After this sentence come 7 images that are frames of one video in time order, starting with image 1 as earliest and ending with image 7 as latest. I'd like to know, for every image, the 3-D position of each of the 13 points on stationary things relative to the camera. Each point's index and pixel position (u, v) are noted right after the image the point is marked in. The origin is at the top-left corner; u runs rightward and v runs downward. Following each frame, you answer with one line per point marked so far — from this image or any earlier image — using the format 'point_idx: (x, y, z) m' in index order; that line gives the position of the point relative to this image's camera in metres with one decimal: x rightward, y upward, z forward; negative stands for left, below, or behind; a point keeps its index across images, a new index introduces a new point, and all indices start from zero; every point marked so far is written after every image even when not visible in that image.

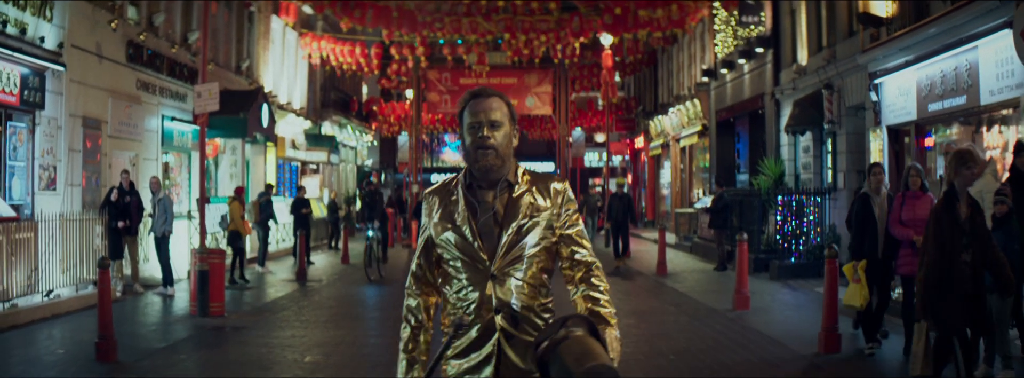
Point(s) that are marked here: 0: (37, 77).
0: (-7.0, +1.6, +13.3) m
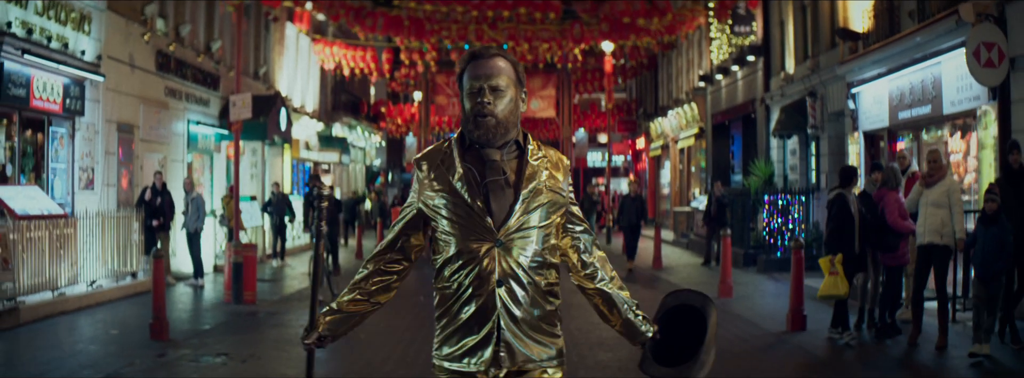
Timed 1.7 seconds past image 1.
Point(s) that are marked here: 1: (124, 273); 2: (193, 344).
0: (-7.0, +1.6, +14.5) m
1: (-6.1, -1.3, +14.4) m
2: (-3.2, -1.6, +9.1) m
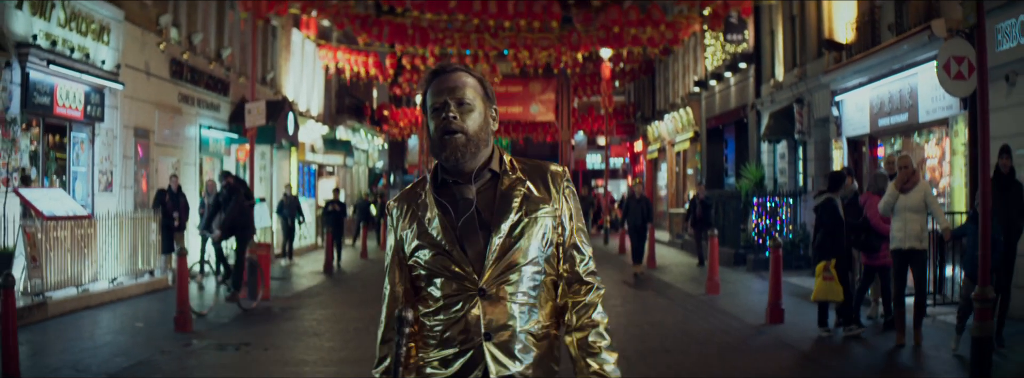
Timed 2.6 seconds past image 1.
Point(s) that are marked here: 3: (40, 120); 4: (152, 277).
0: (-7.0, +1.6, +15.3) m
1: (-6.2, -1.4, +15.2) m
2: (-3.2, -1.6, +9.8) m
3: (-7.2, +1.0, +13.8) m
4: (-6.1, -1.5, +15.5) m
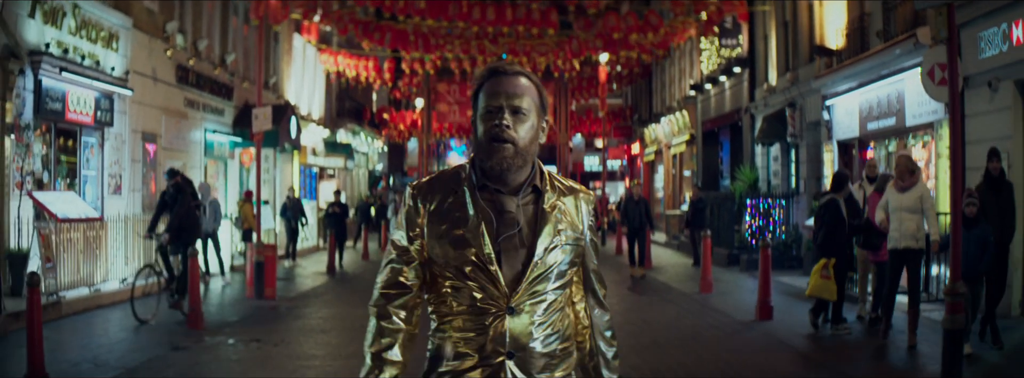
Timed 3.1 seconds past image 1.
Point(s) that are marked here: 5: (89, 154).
0: (-7.0, +1.5, +15.7) m
1: (-6.2, -1.4, +15.6) m
2: (-3.2, -1.6, +10.3) m
3: (-7.2, +1.0, +14.2) m
4: (-6.1, -1.6, +15.9) m
5: (-7.2, +0.6, +15.4) m
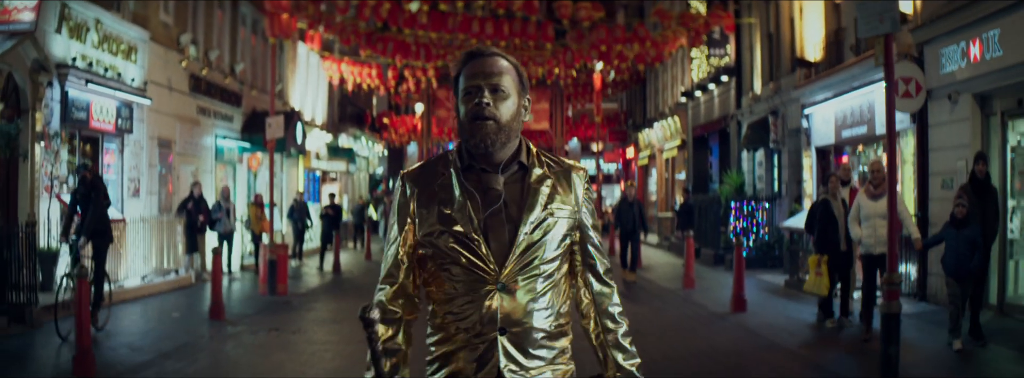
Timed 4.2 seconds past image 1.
0: (-7.1, +1.5, +16.7) m
1: (-6.3, -1.5, +16.6) m
2: (-3.3, -1.7, +11.2) m
3: (-7.3, +0.9, +15.2) m
4: (-6.2, -1.6, +16.9) m
5: (-7.3, +0.5, +16.4) m
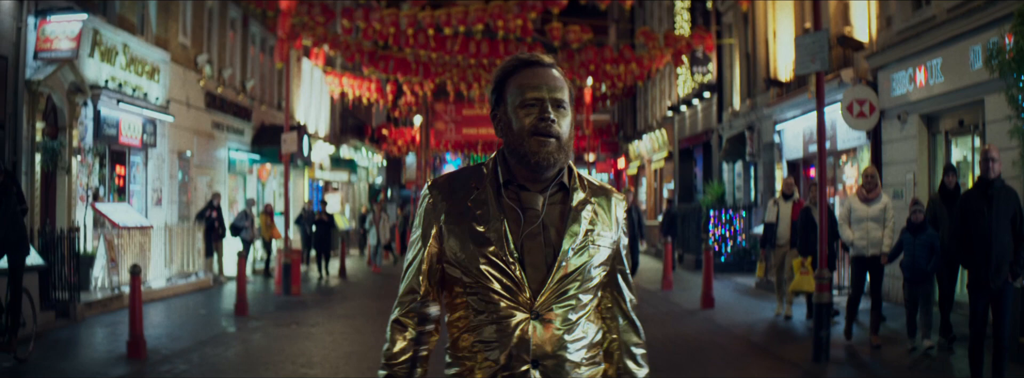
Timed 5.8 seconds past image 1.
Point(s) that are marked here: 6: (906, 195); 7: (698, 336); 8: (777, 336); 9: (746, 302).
0: (-7.2, +1.3, +18.1) m
1: (-6.4, -1.7, +18.0) m
2: (-3.4, -1.8, +12.6) m
3: (-7.4, +0.8, +16.6) m
4: (-6.4, -1.8, +18.3) m
5: (-7.4, +0.4, +17.8) m
6: (+6.7, -0.1, +15.2) m
7: (+2.5, -2.1, +12.5) m
8: (+3.6, -2.1, +12.5) m
9: (+4.2, -2.1, +16.2) m
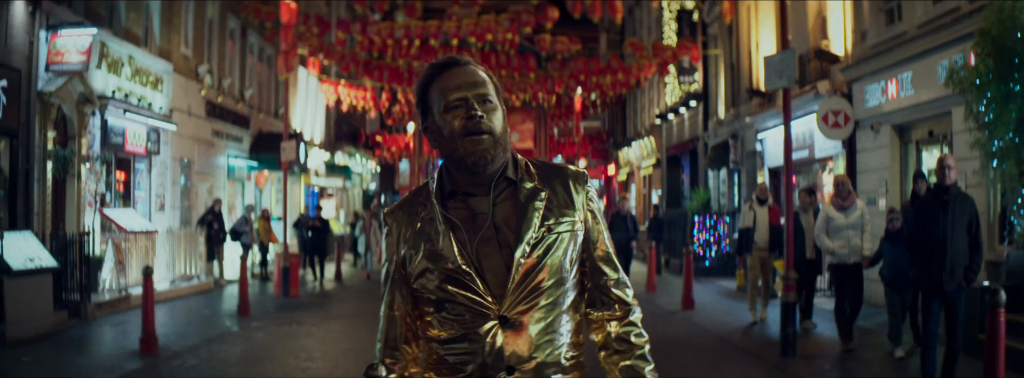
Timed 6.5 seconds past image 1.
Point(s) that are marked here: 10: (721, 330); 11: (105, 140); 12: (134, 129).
0: (-7.4, +1.2, +18.7) m
1: (-6.6, -1.8, +18.6) m
2: (-3.6, -1.9, +13.3) m
3: (-7.6, +0.6, +17.2) m
4: (-6.5, -1.9, +18.9) m
5: (-7.6, +0.2, +18.5) m
6: (+6.5, -0.2, +16.0) m
7: (+2.4, -2.2, +13.2) m
8: (+3.5, -2.2, +13.2) m
9: (+4.0, -2.2, +16.9) m
10: (+3.1, -2.2, +13.7) m
11: (-7.5, +0.9, +16.6) m
12: (-7.5, +1.2, +17.8) m
